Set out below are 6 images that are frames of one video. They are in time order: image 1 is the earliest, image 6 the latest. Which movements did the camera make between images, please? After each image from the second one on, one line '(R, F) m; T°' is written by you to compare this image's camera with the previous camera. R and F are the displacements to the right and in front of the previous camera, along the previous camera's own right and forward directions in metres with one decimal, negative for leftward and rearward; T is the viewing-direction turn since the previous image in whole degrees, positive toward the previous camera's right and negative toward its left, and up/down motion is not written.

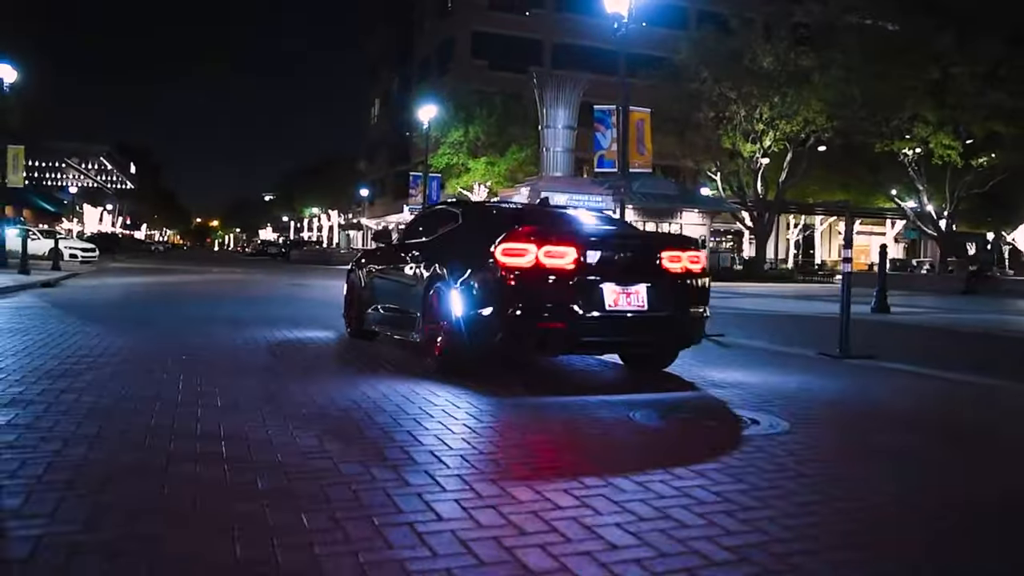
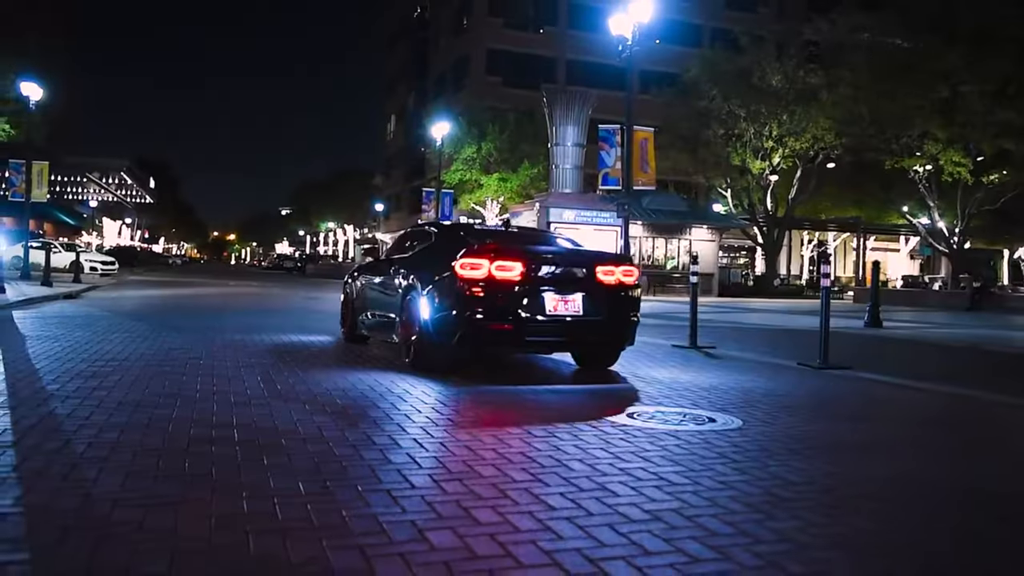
(+0.2, -0.5) m; -1°
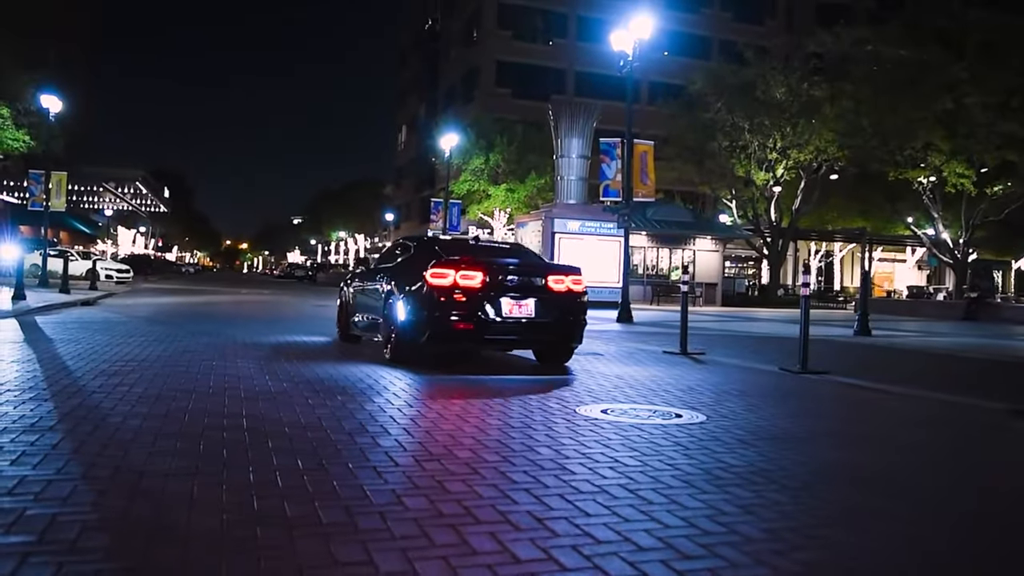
(+0.2, -0.5) m; -1°
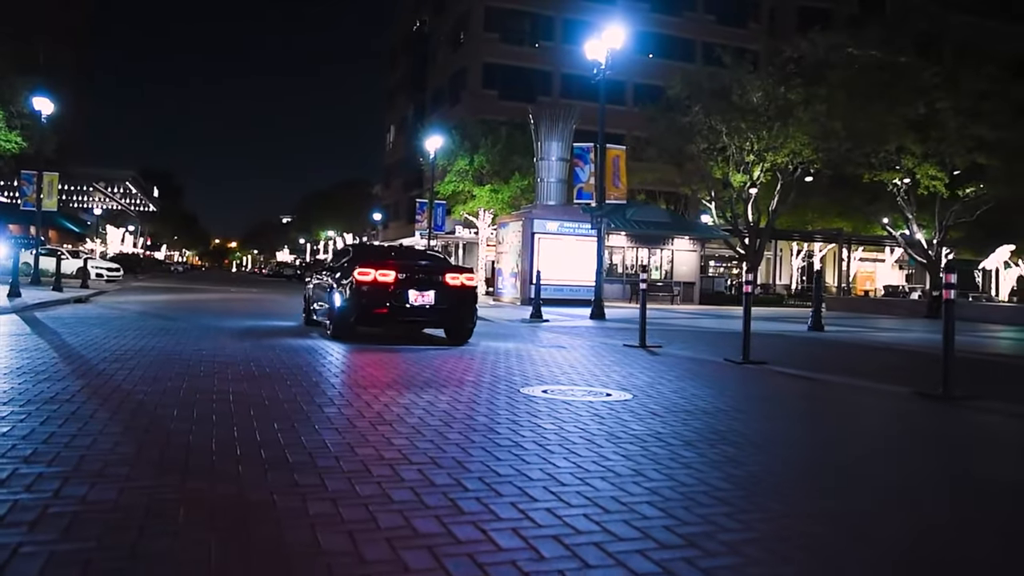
(+0.3, -0.9) m; +1°
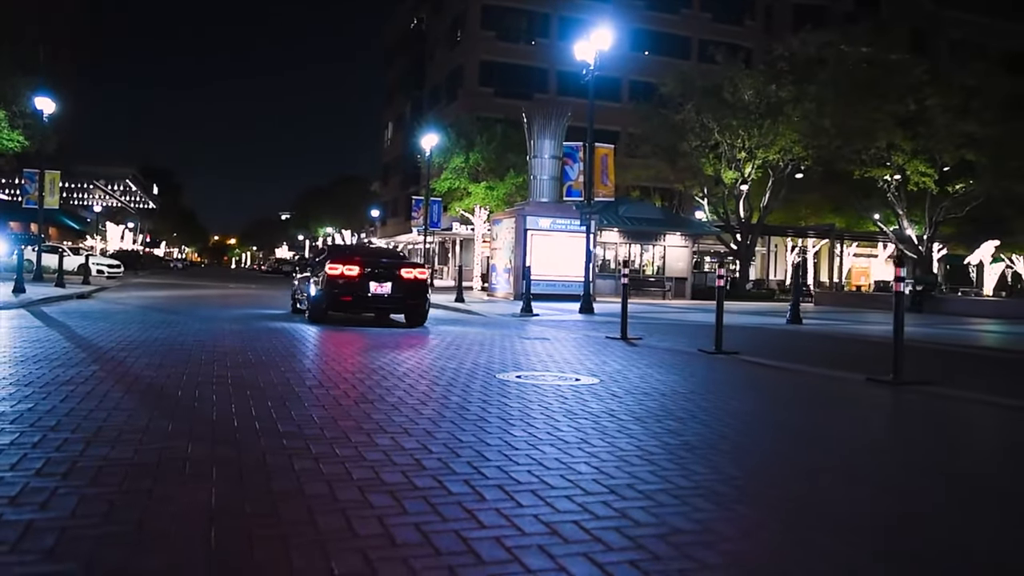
(+0.2, -0.6) m; 0°
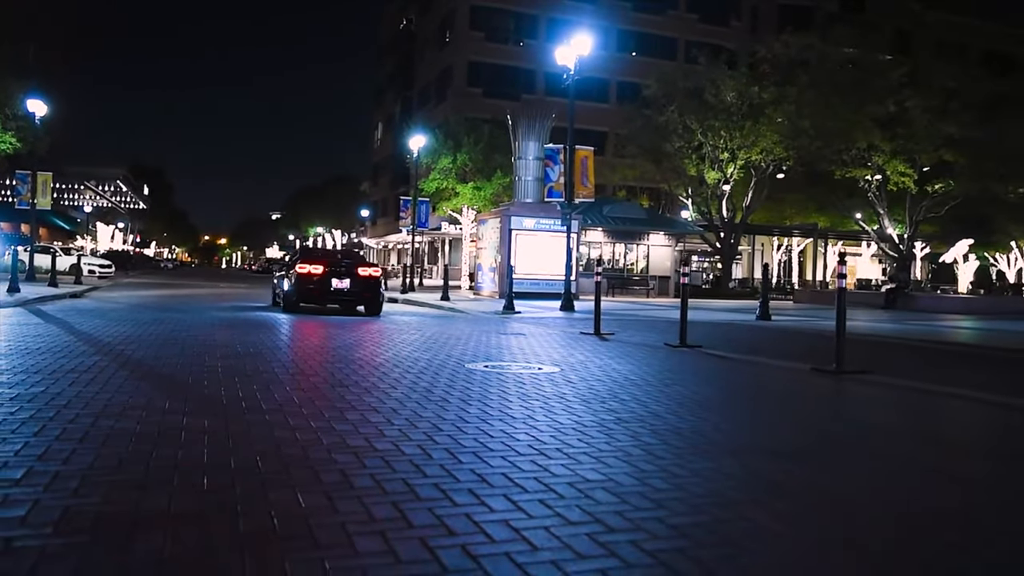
(+0.2, -0.6) m; +1°
